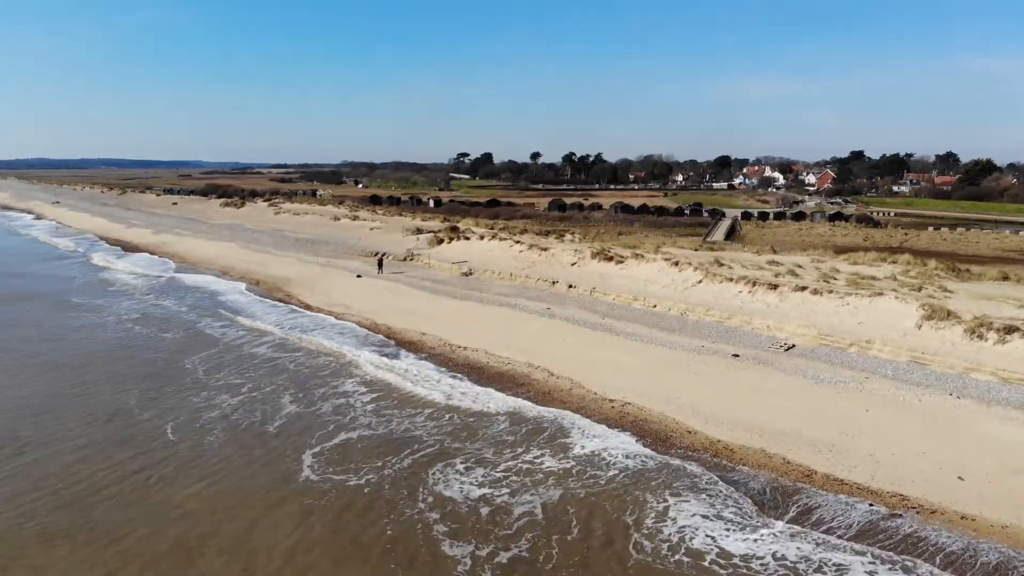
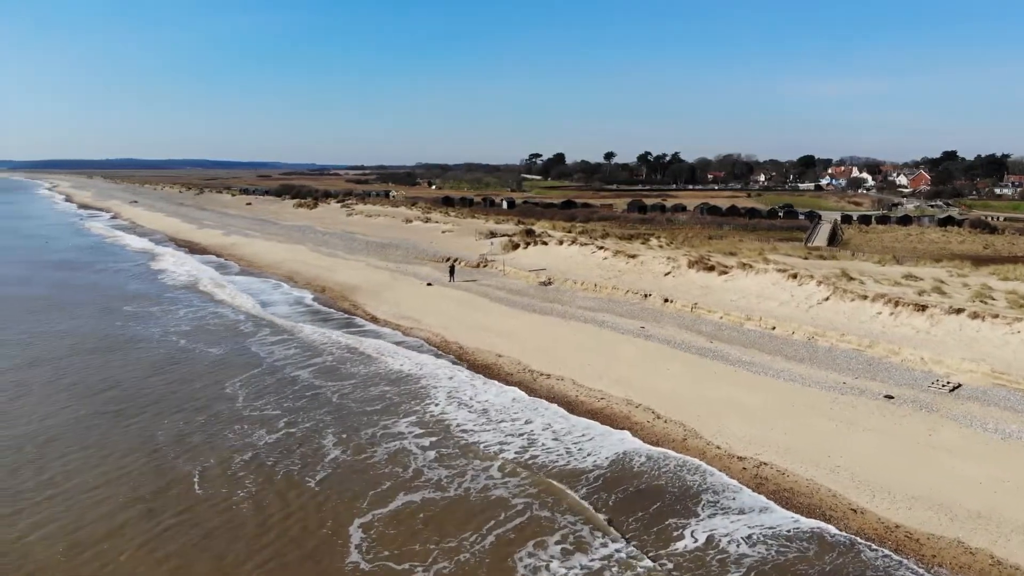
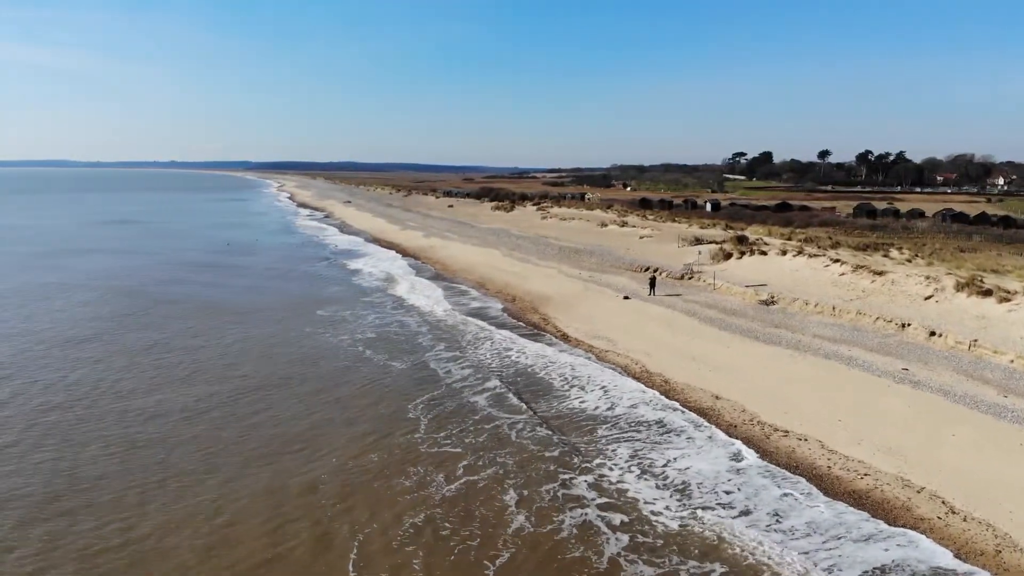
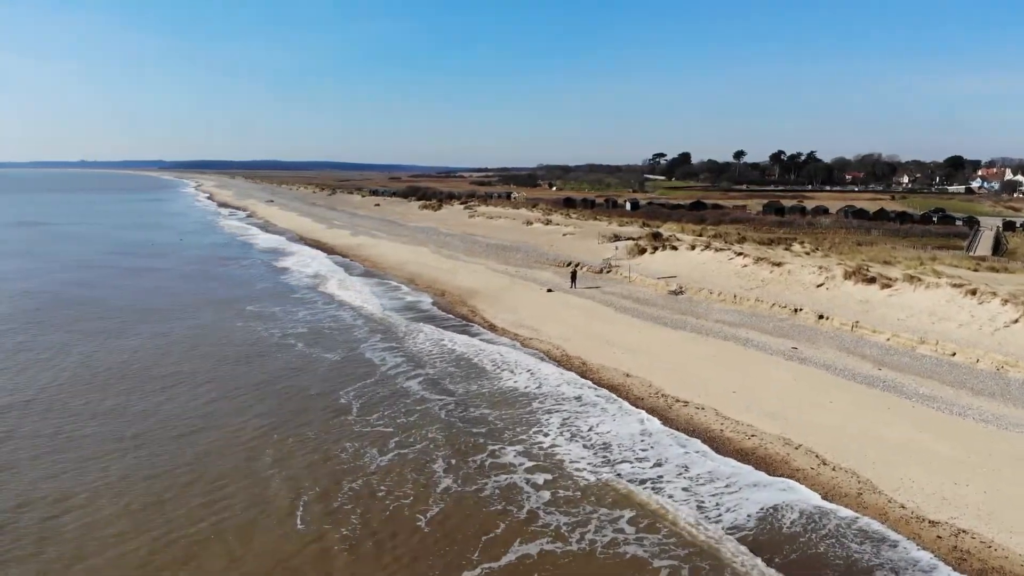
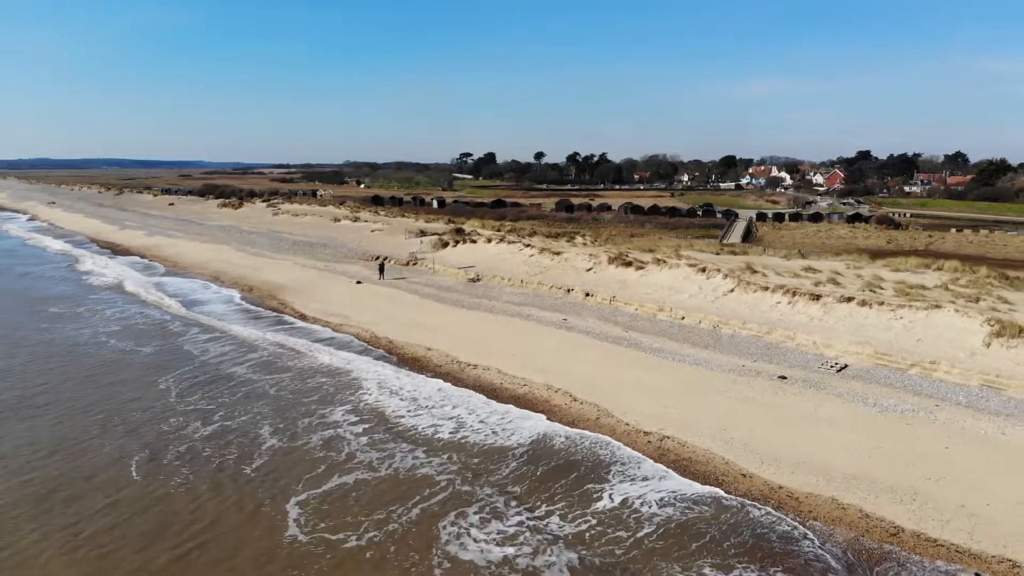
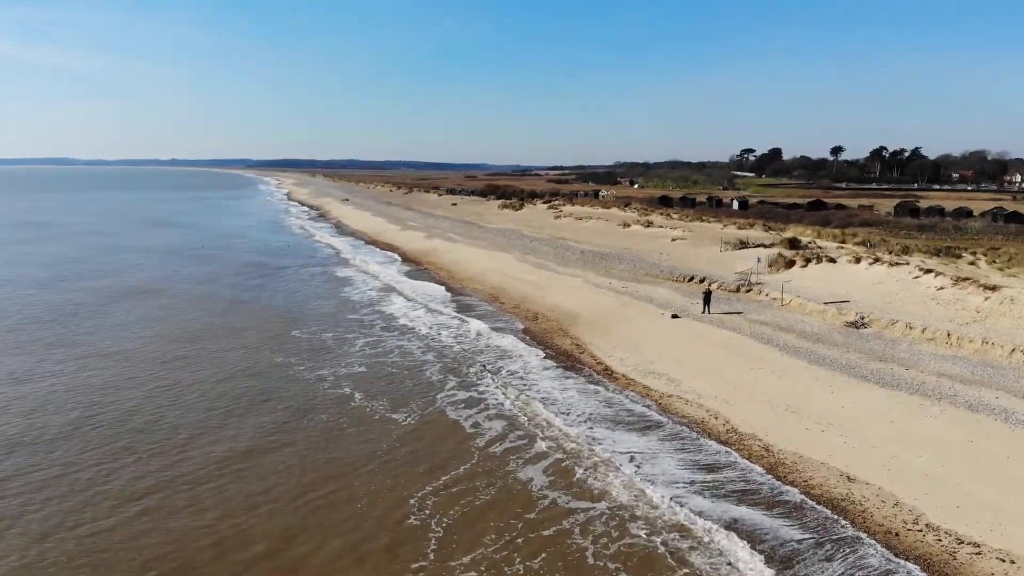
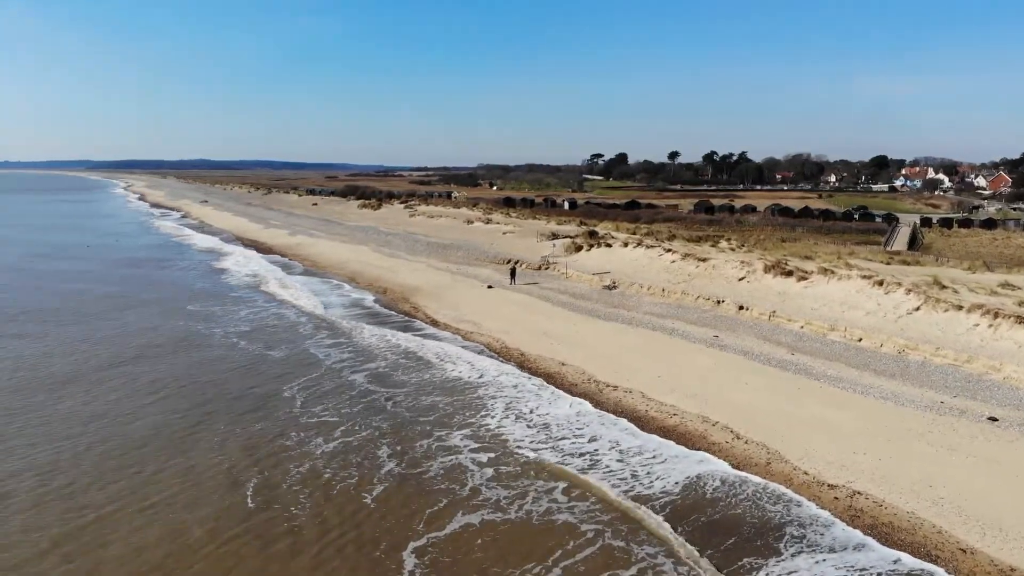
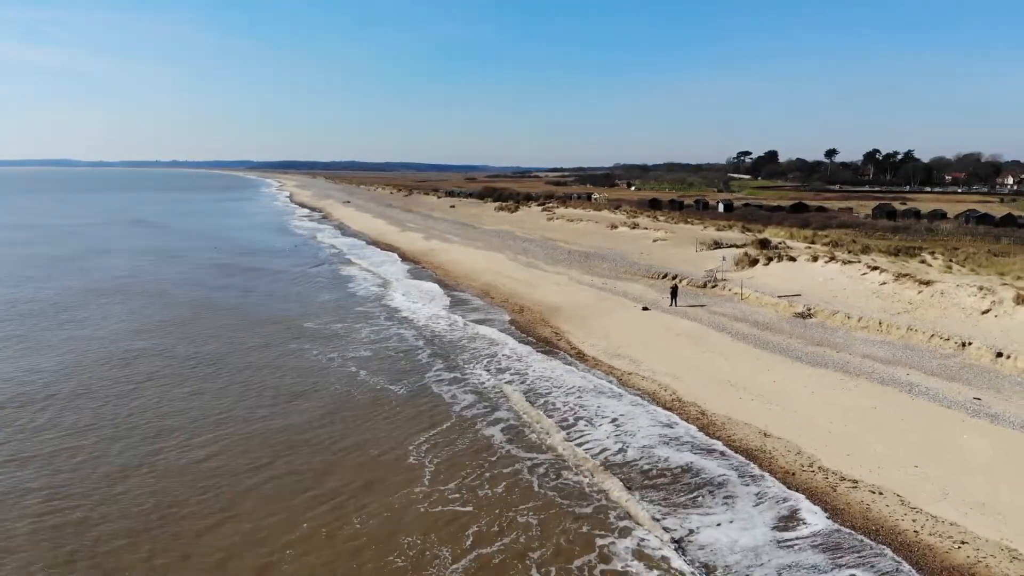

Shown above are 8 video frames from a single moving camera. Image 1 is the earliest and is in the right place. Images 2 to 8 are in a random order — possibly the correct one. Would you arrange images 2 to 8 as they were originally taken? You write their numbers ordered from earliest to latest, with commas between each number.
5, 2, 7, 4, 3, 8, 6
